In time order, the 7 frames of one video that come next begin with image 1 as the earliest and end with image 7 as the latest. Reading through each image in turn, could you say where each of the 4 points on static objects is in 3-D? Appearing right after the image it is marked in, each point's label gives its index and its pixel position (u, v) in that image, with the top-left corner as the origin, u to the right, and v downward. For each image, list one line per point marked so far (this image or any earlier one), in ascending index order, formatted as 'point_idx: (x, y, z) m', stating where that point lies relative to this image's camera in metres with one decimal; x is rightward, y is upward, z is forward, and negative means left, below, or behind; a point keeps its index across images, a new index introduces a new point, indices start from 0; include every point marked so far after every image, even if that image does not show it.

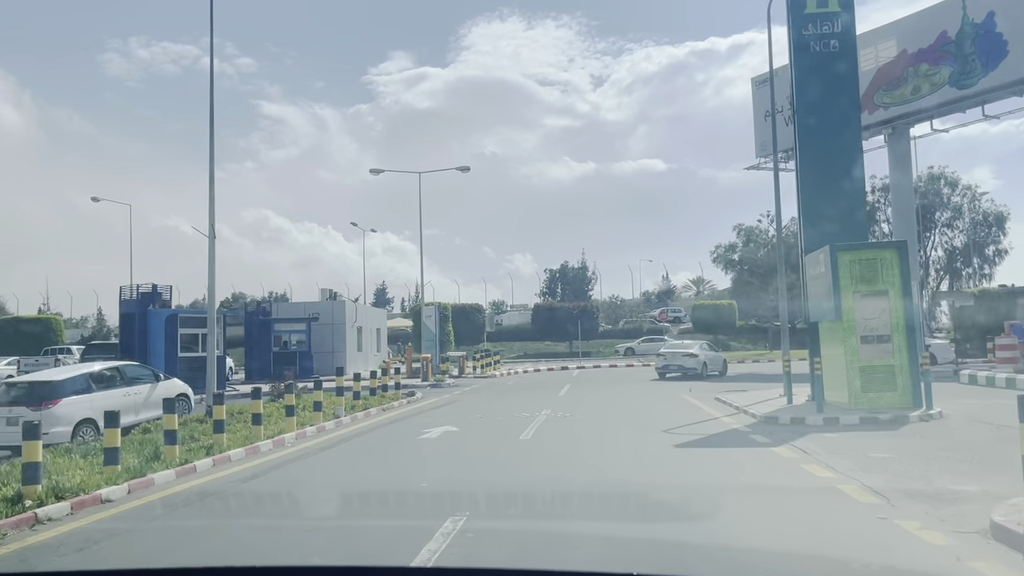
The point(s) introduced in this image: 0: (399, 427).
0: (-2.5, -2.8, +16.6) m
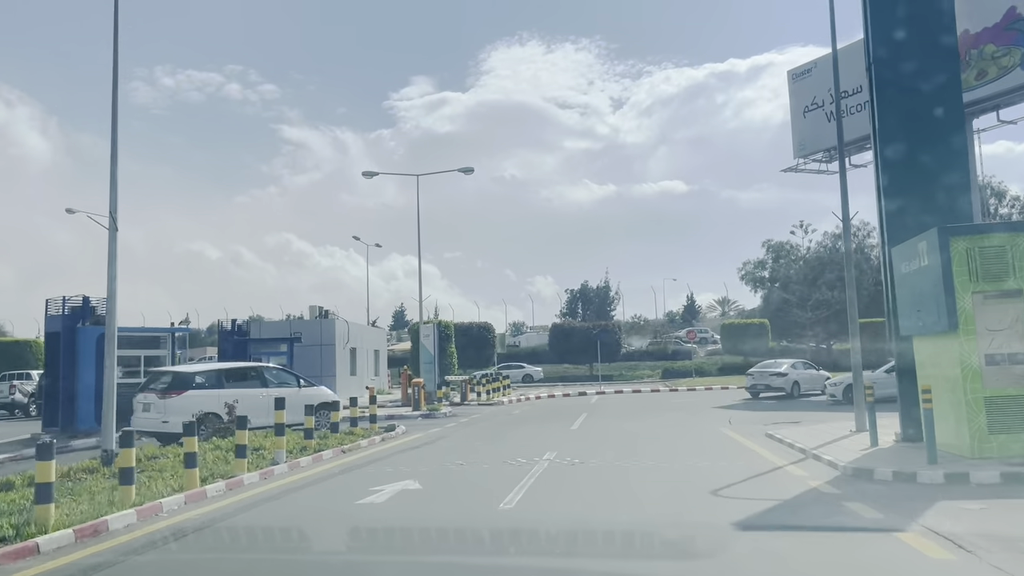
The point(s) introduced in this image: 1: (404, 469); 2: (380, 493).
0: (-2.2, -3.2, +15.6) m
1: (-1.9, -3.1, +14.6) m
2: (-1.9, -3.0, +12.5) m
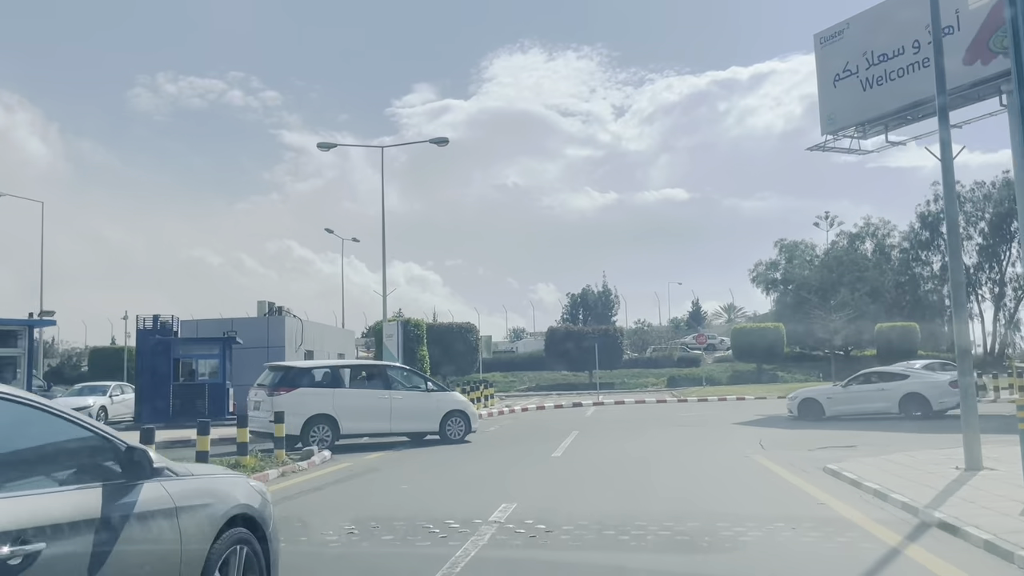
0: (-2.3, -3.2, +14.4) m
1: (-2.0, -3.1, +13.4) m
2: (-2.0, -3.0, +11.3) m
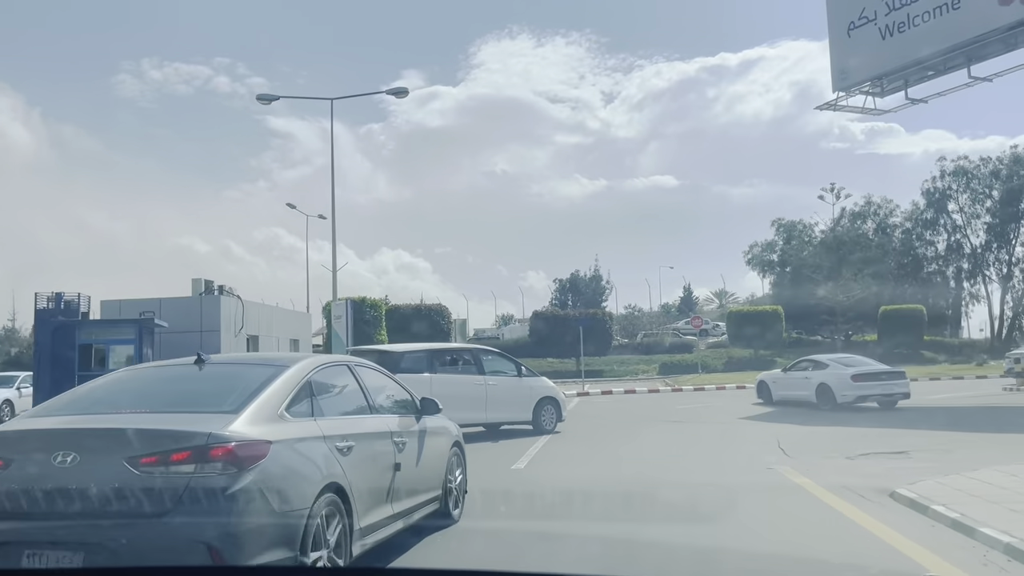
0: (-2.6, -2.9, +13.6) m
1: (-2.3, -2.8, +12.5) m
2: (-2.3, -2.8, +10.5) m
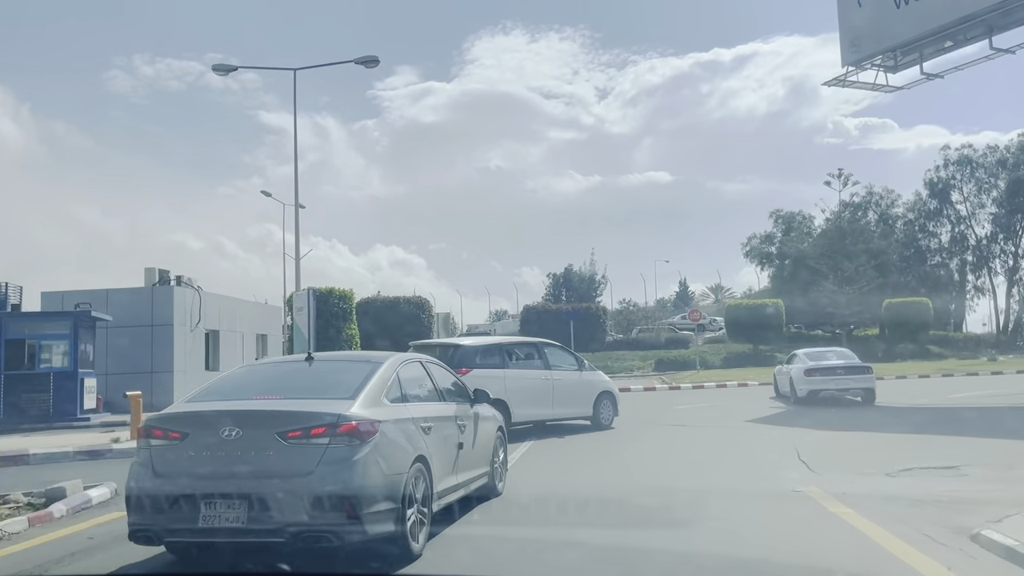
0: (-2.8, -2.8, +13.0) m
1: (-2.4, -2.7, +12.0) m
2: (-2.4, -2.7, +9.9) m
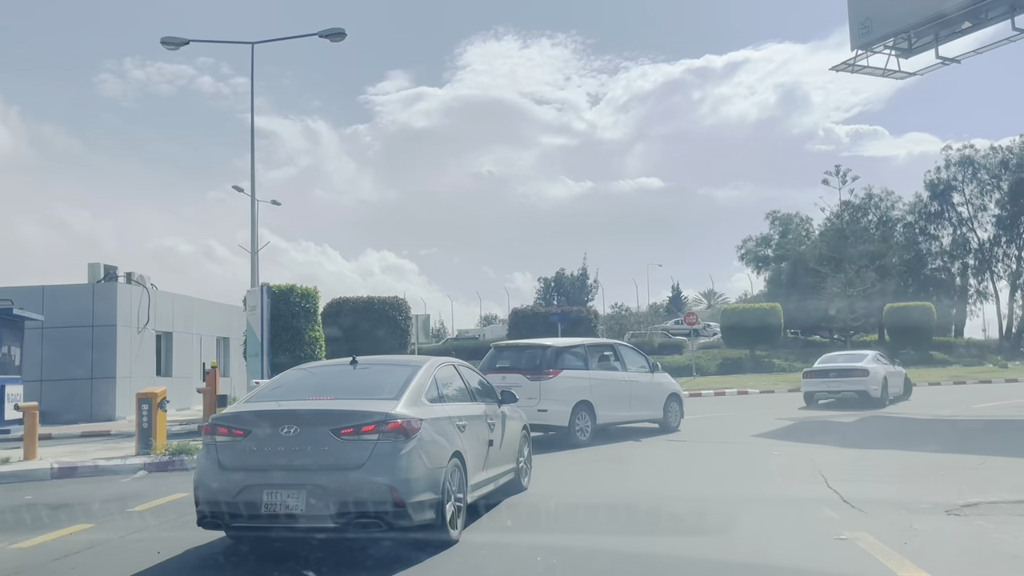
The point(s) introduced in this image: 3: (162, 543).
0: (-2.9, -2.9, +12.5) m
1: (-2.6, -2.8, +11.4) m
2: (-2.6, -2.7, +9.4) m
3: (-3.5, -2.7, +9.1) m
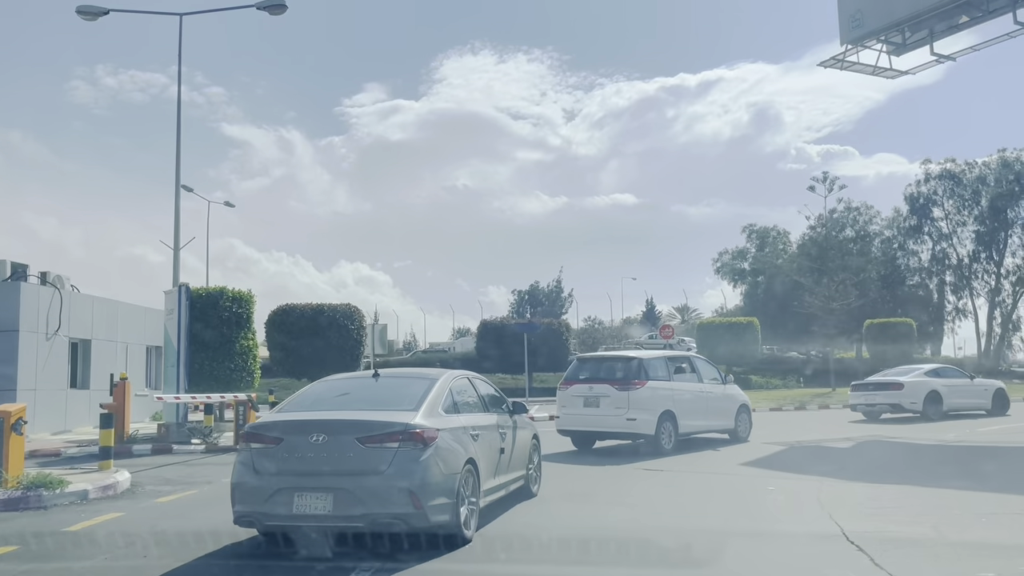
0: (-3.4, -3.0, +11.9) m
1: (-3.1, -2.9, +10.8) m
2: (-3.0, -2.8, +8.8) m
3: (-3.8, -2.8, +8.5) m
